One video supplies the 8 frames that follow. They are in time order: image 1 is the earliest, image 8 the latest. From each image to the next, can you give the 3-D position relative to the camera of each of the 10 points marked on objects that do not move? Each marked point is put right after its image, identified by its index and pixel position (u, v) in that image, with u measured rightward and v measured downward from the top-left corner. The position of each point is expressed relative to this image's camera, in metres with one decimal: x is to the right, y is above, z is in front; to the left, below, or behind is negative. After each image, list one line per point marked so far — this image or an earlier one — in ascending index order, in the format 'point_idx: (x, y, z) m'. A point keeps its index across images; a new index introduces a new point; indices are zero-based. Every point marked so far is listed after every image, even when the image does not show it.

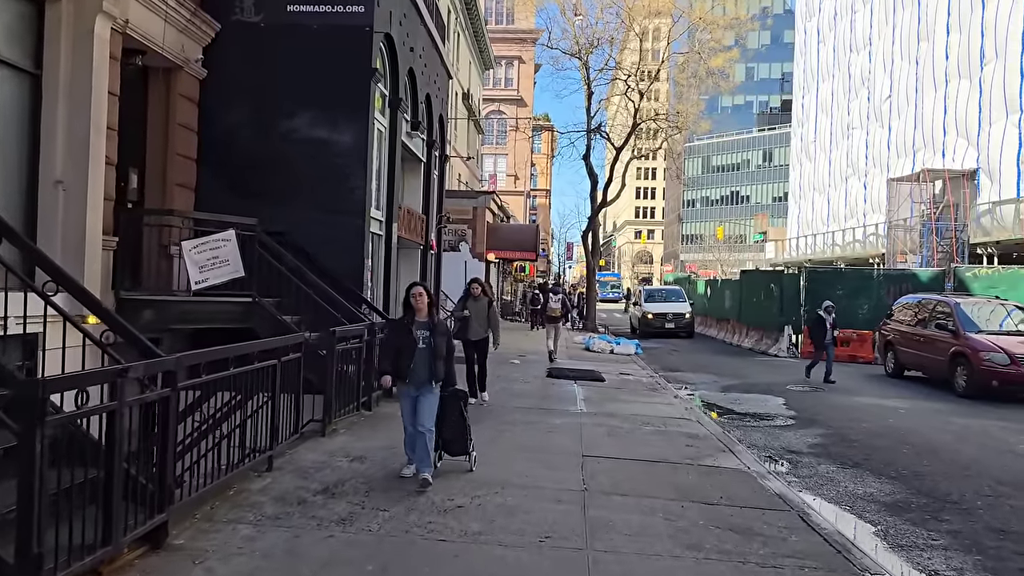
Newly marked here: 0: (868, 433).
0: (+4.2, -1.7, +9.9) m
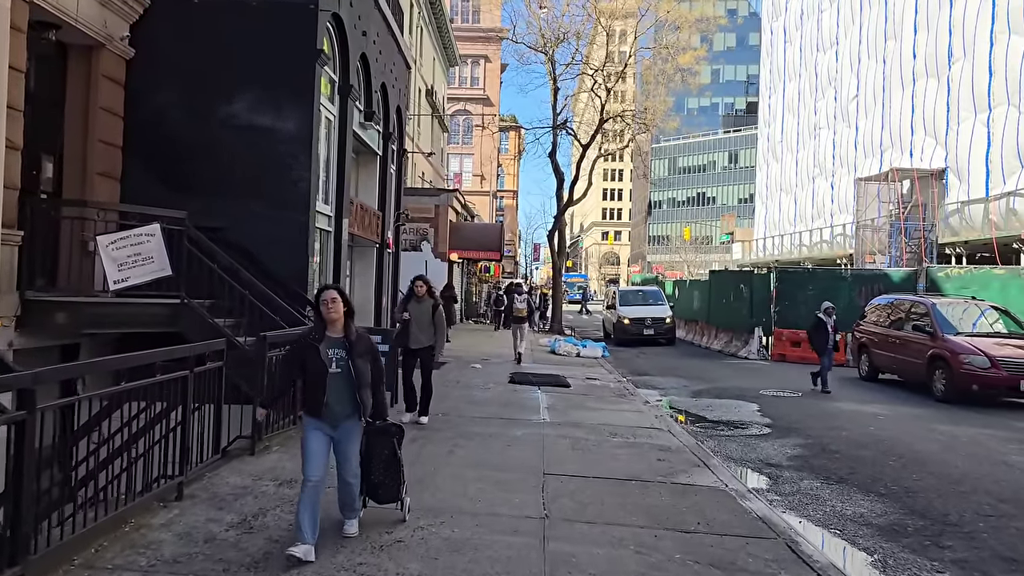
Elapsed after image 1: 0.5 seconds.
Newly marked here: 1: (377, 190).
0: (+3.7, -1.7, +9.3) m
1: (-2.5, +1.8, +15.6) m
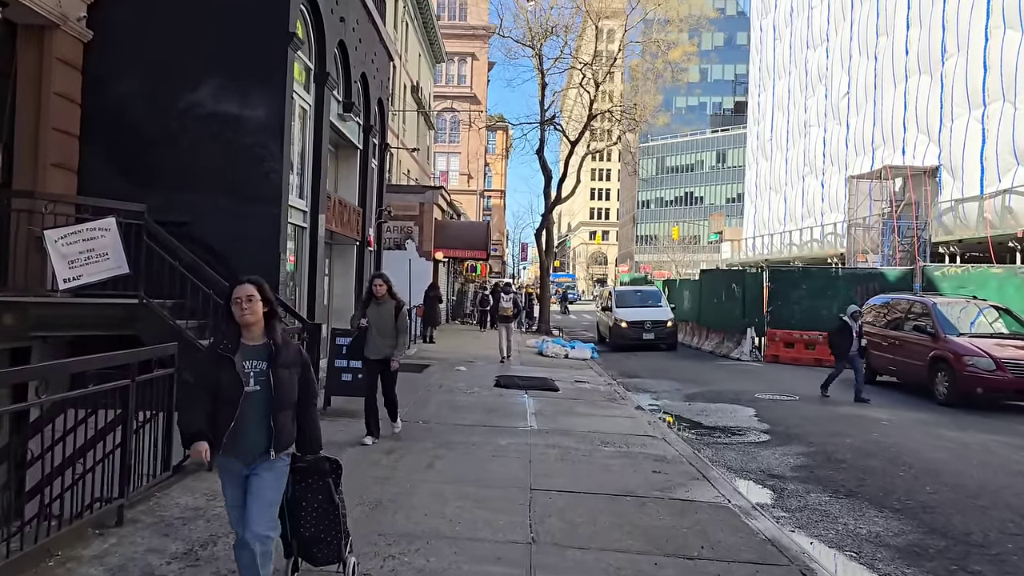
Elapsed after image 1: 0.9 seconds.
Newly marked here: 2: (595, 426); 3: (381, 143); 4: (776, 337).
0: (+3.6, -1.7, +8.8) m
1: (-2.7, +1.8, +15.0) m
2: (+1.0, -1.6, +9.8) m
3: (-2.6, +2.9, +16.7) m
4: (+6.0, -1.1, +19.1) m
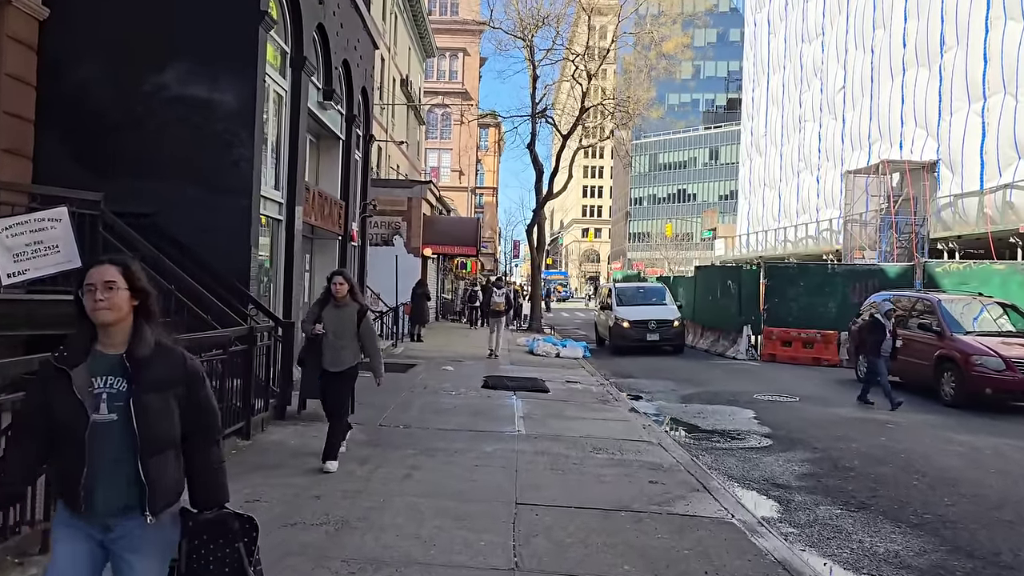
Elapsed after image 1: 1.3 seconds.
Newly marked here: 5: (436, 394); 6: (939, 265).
0: (+3.4, -1.7, +8.2) m
1: (-2.9, +1.9, +14.4) m
2: (+0.8, -1.6, +9.2) m
3: (-2.8, +2.9, +16.1) m
4: (+5.7, -1.0, +18.5) m
5: (-1.0, -1.4, +11.3) m
6: (+9.2, +0.5, +18.2) m
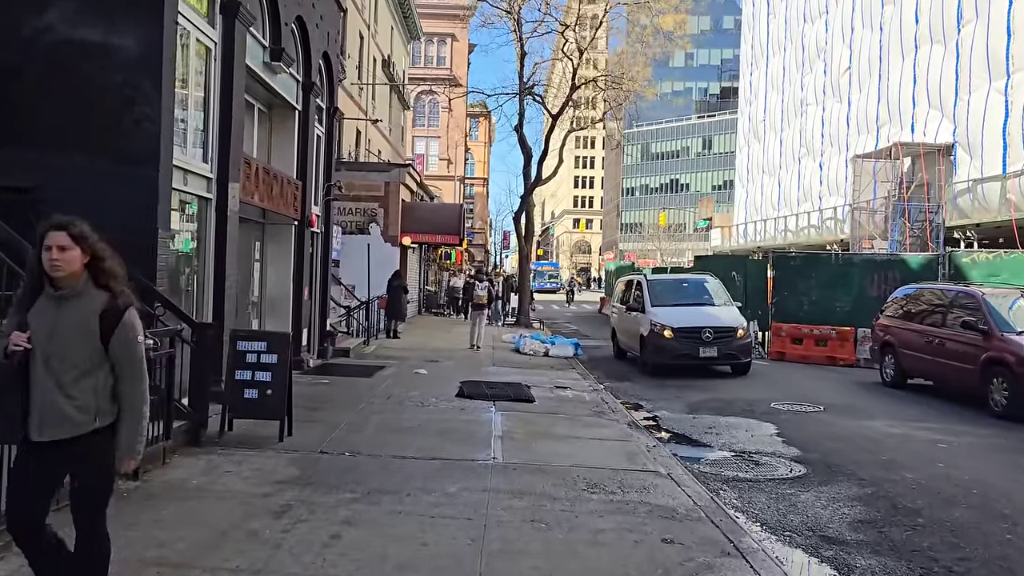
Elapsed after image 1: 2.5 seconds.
0: (+3.2, -1.6, +6.5) m
1: (-3.2, +2.0, +12.6) m
2: (+0.6, -1.5, +7.5) m
3: (-3.1, +3.1, +14.3) m
4: (+5.4, -0.9, +16.9) m
5: (-1.3, -1.3, +9.5) m
6: (+8.9, +0.6, +16.5) m
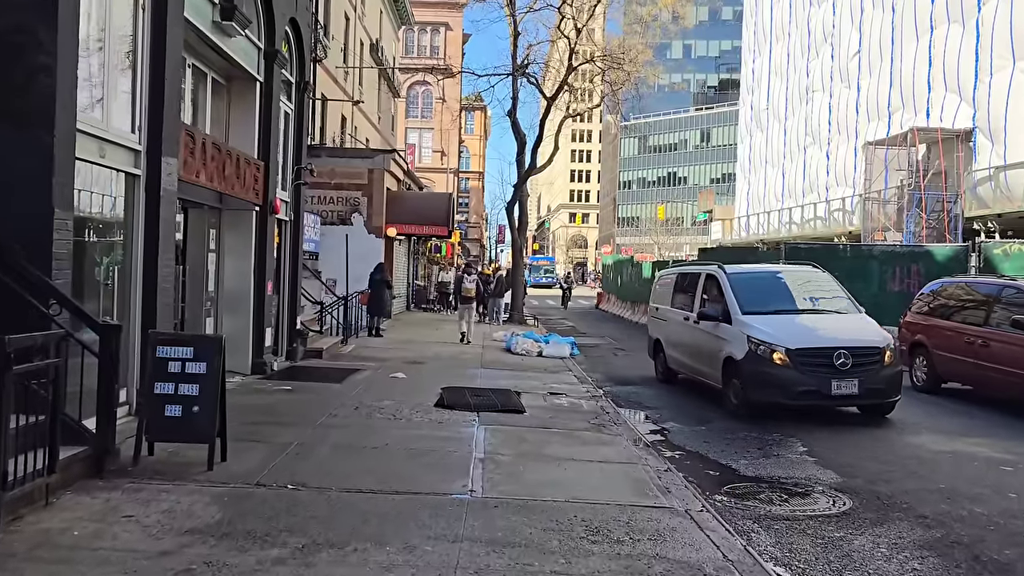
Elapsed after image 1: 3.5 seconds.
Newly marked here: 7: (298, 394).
0: (+3.1, -1.6, +5.2) m
1: (-3.4, +2.1, +11.2) m
2: (+0.5, -1.4, +6.1) m
3: (-3.3, +3.2, +12.9) m
4: (+5.2, -0.8, +15.5) m
5: (-1.4, -1.3, +8.2) m
6: (+8.7, +0.7, +15.2) m
7: (-2.5, -1.2, +9.7) m
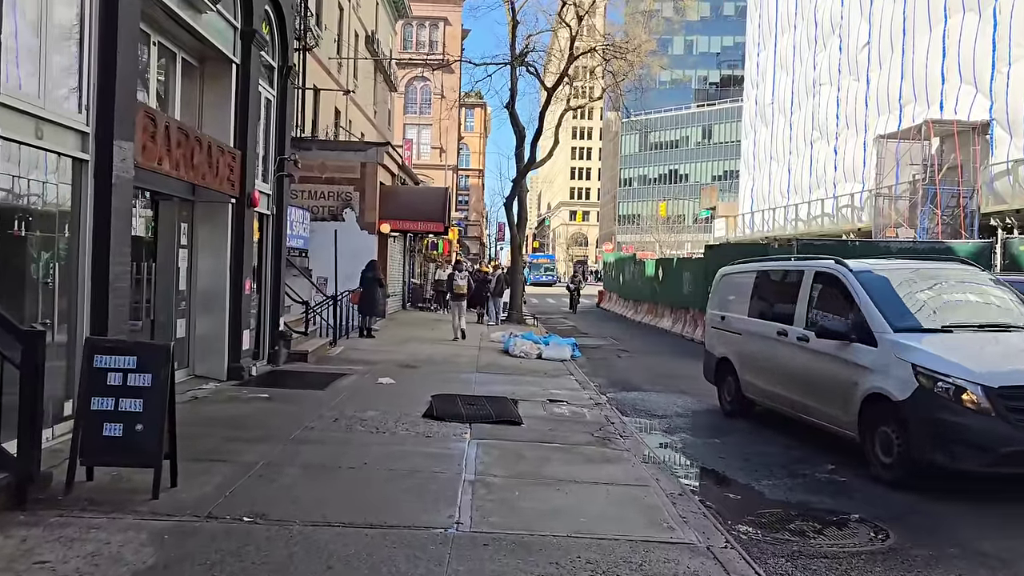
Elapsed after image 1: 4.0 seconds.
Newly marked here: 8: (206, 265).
0: (+3.1, -1.6, +4.4) m
1: (-3.4, +2.1, +10.4) m
2: (+0.4, -1.4, +5.3) m
3: (-3.3, +3.2, +12.1) m
4: (+5.2, -0.8, +14.7) m
5: (-1.4, -1.3, +7.4) m
6: (+8.7, +0.8, +14.4) m
7: (-2.5, -1.2, +8.9) m
8: (-3.7, +0.3, +10.2) m
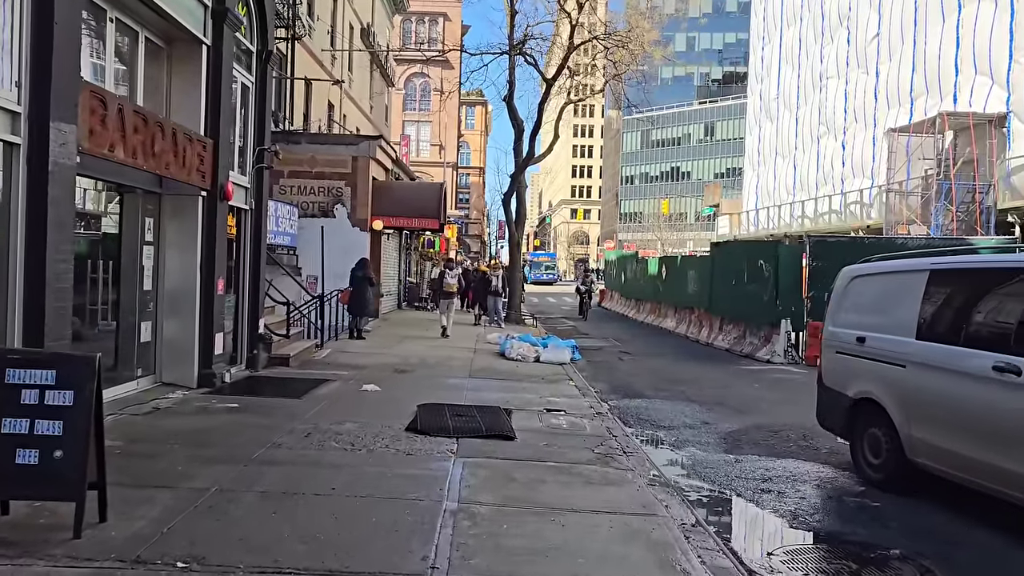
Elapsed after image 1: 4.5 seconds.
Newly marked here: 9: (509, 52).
0: (+3.0, -1.6, +3.6) m
1: (-3.5, +2.1, +9.6) m
2: (+0.4, -1.5, +4.5) m
3: (-3.4, +3.2, +11.3) m
4: (+5.1, -0.7, +13.9) m
5: (-1.5, -1.3, +6.6) m
6: (+8.6, +0.8, +13.6) m
7: (-2.6, -1.2, +8.1) m
8: (-3.8, +0.3, +9.5) m
9: (-0.1, +5.4, +19.4) m
